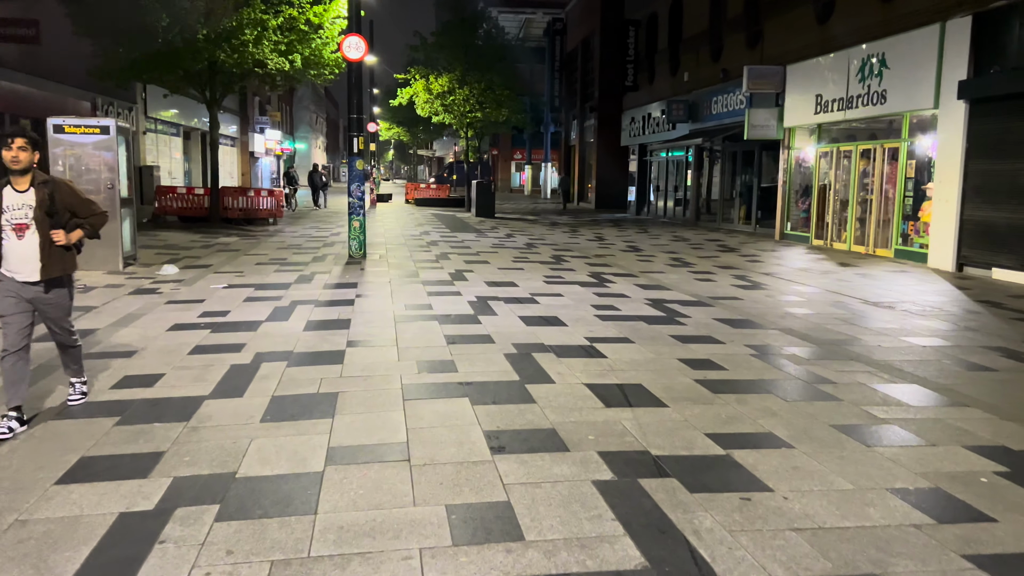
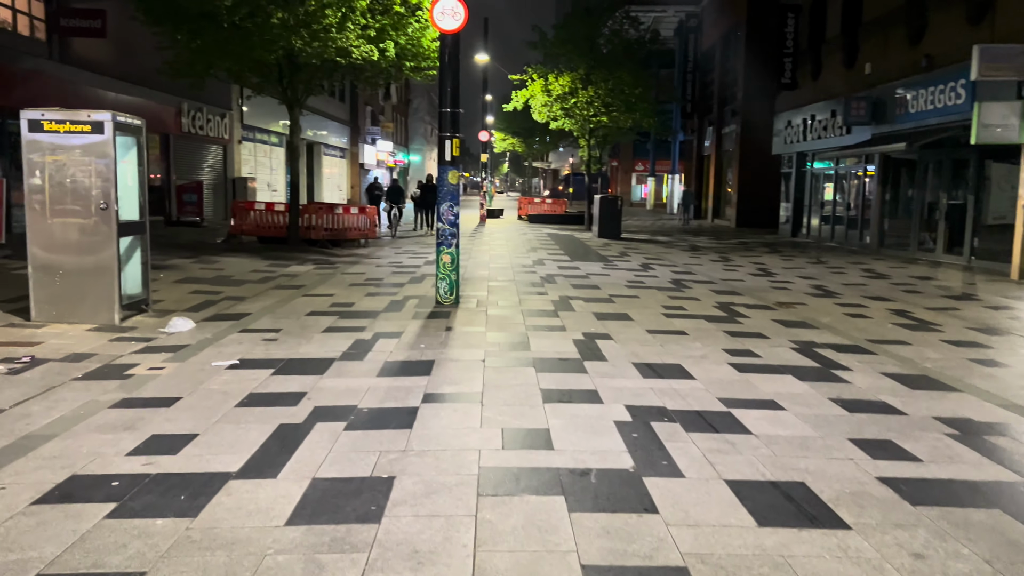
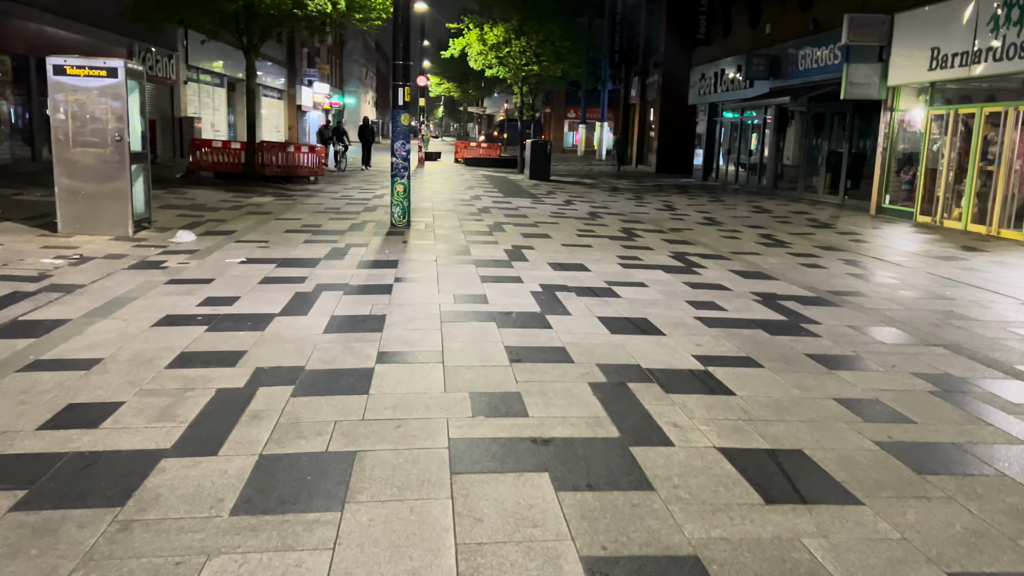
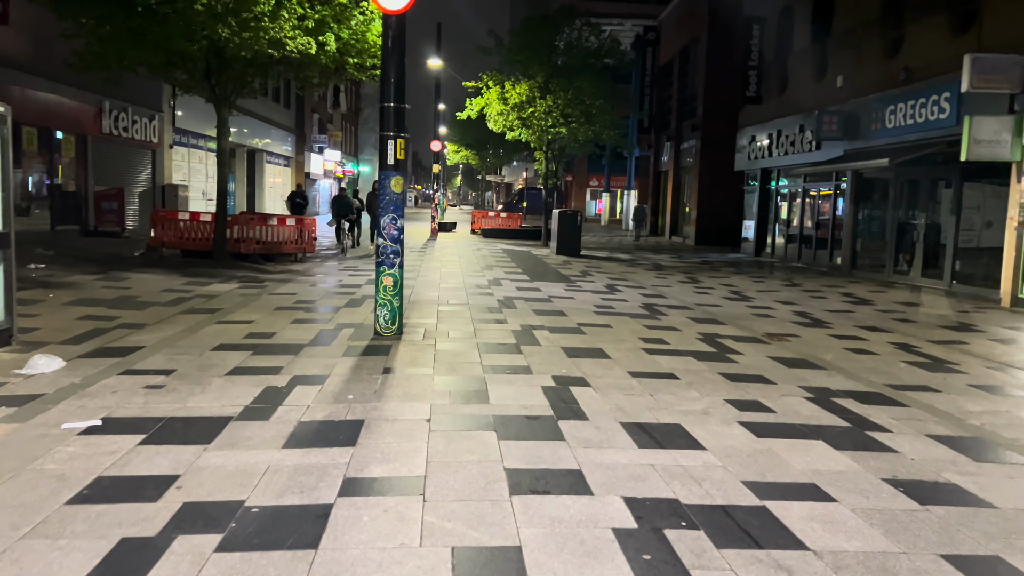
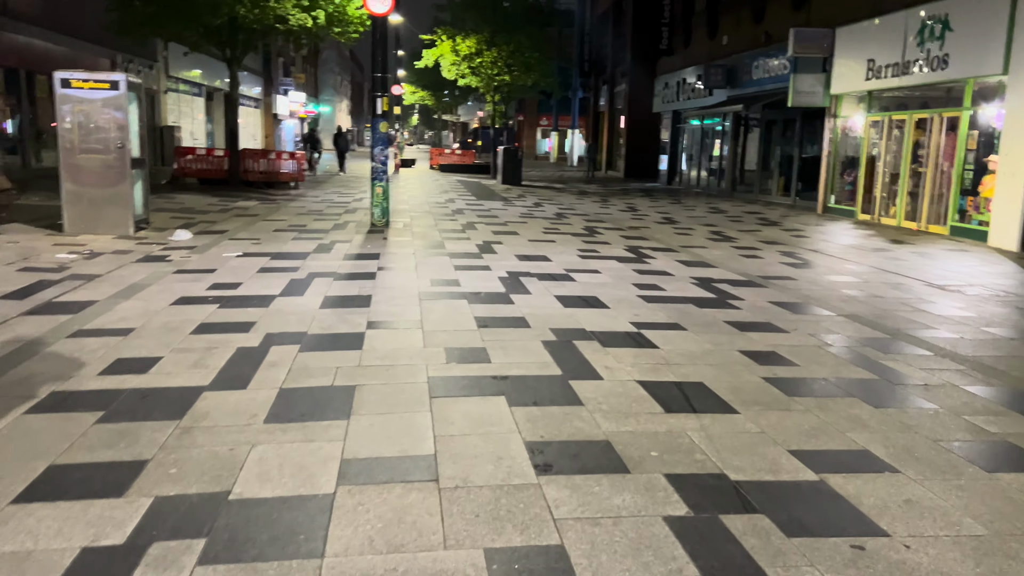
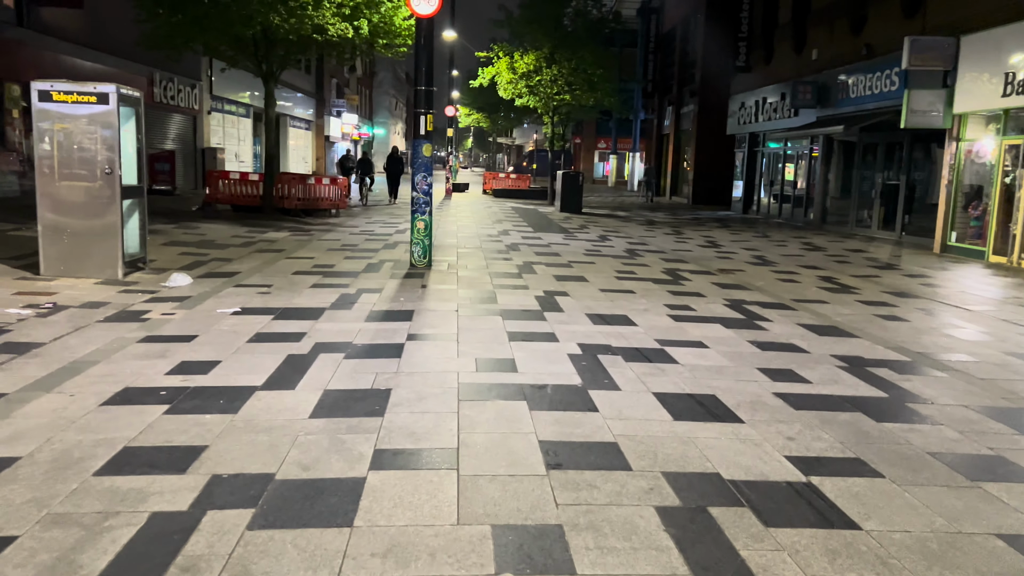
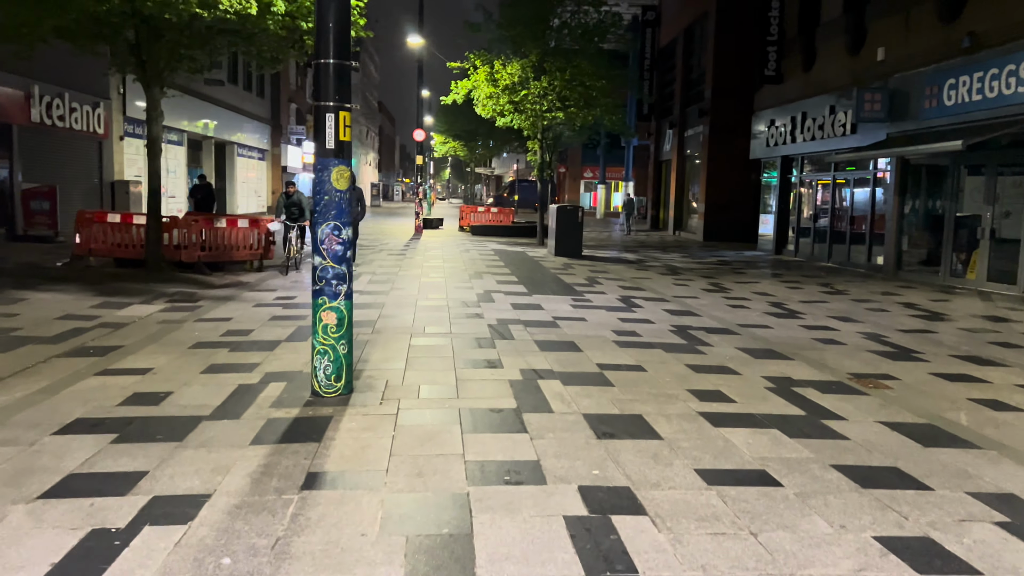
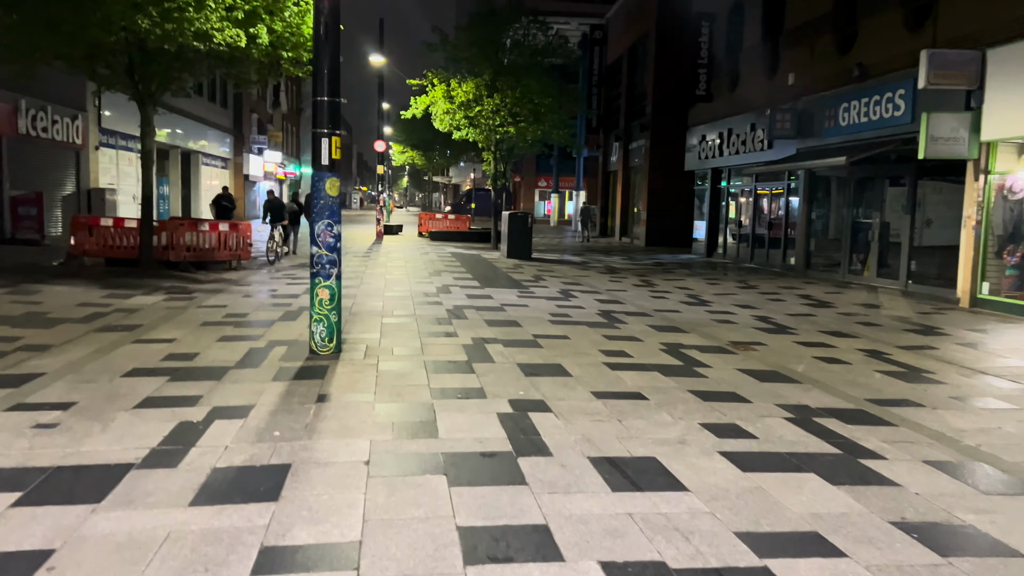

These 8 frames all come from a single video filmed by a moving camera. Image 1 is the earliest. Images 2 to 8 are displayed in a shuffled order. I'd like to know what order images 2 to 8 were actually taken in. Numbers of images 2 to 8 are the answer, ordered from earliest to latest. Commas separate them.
5, 3, 6, 2, 4, 8, 7
